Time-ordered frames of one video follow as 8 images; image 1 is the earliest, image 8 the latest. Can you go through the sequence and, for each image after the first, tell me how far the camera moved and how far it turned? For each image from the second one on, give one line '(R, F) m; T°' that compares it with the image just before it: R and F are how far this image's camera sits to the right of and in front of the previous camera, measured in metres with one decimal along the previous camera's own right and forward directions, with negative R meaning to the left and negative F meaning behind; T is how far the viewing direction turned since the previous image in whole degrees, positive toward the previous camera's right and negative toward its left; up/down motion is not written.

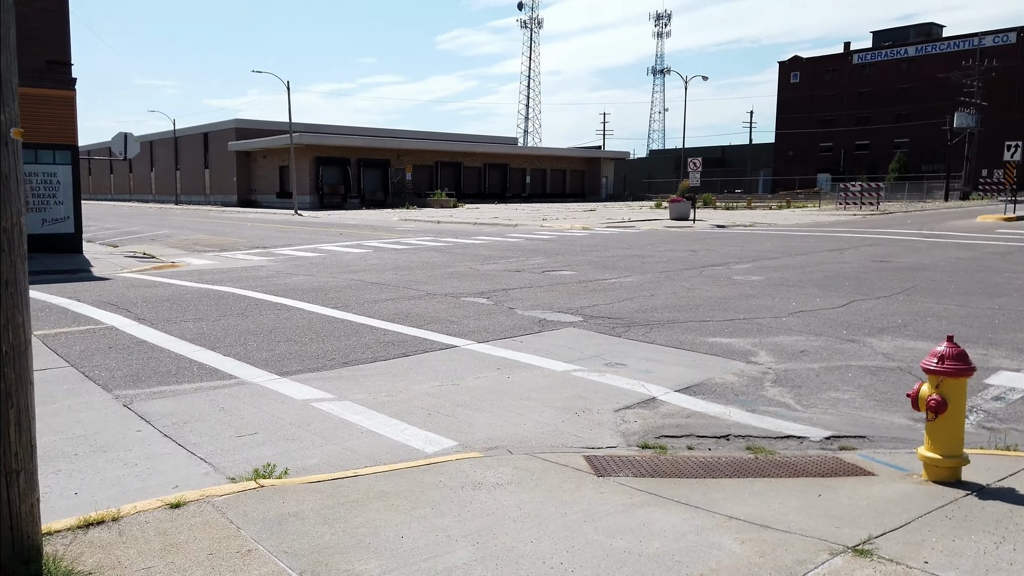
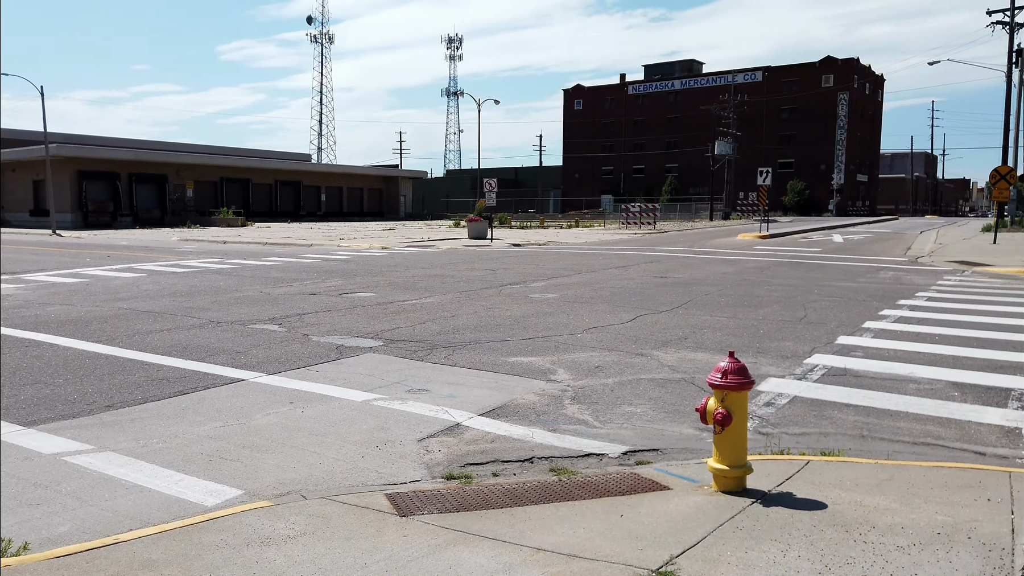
(0.0, +0.2) m; +15°
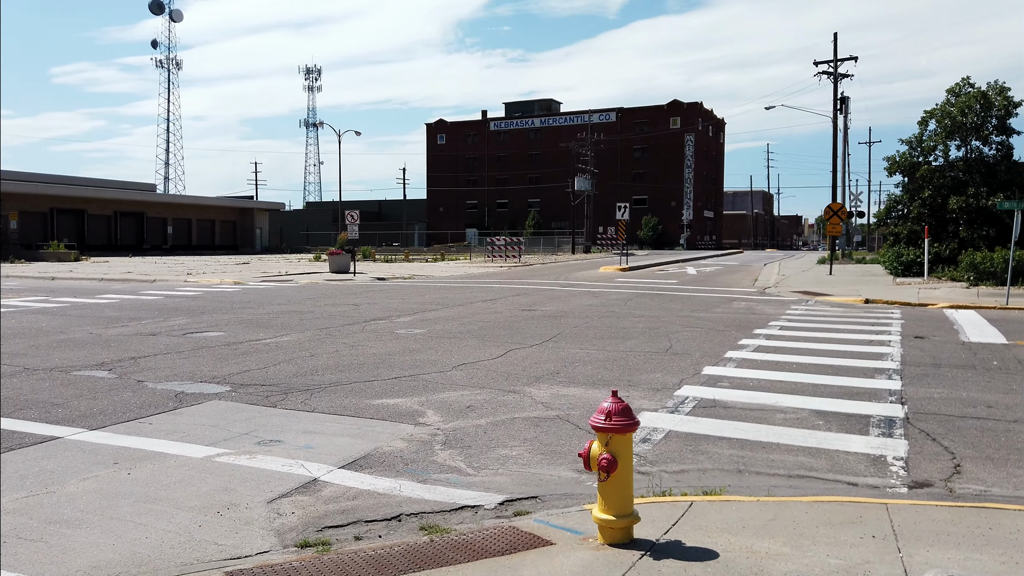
(0.0, +0.5) m; +10°
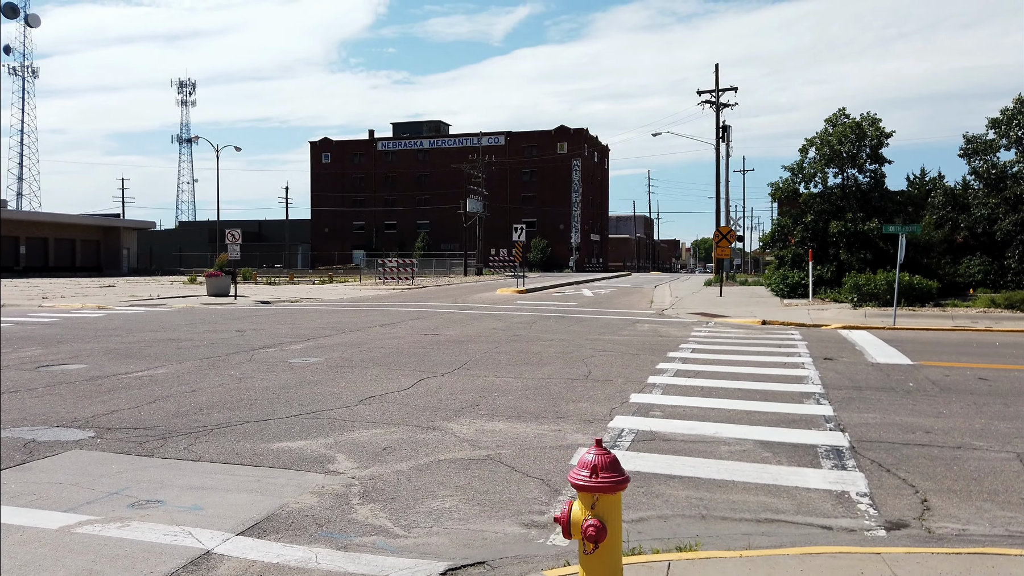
(-0.3, +0.8) m; +9°
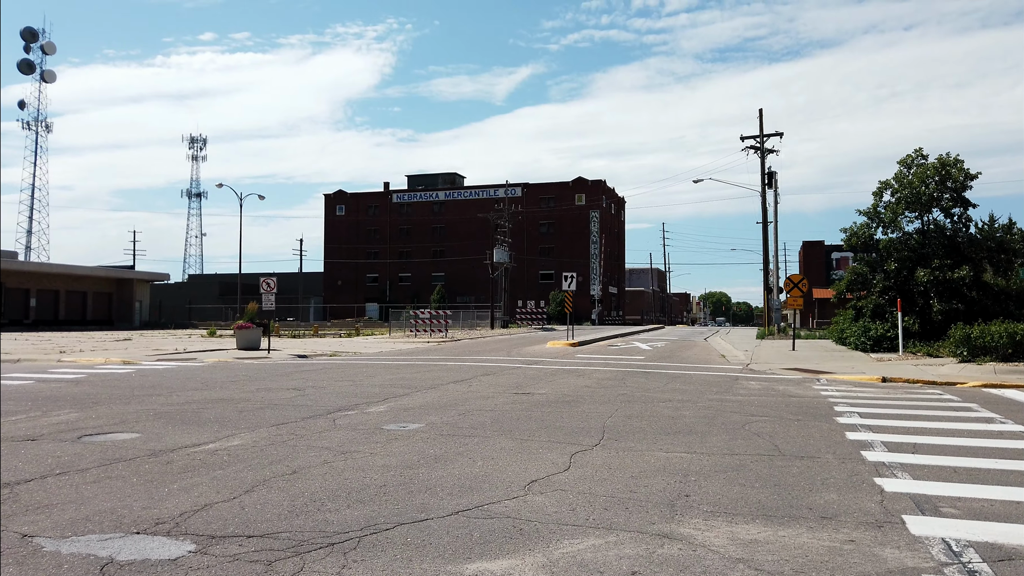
(-1.9, +2.1) m; 0°
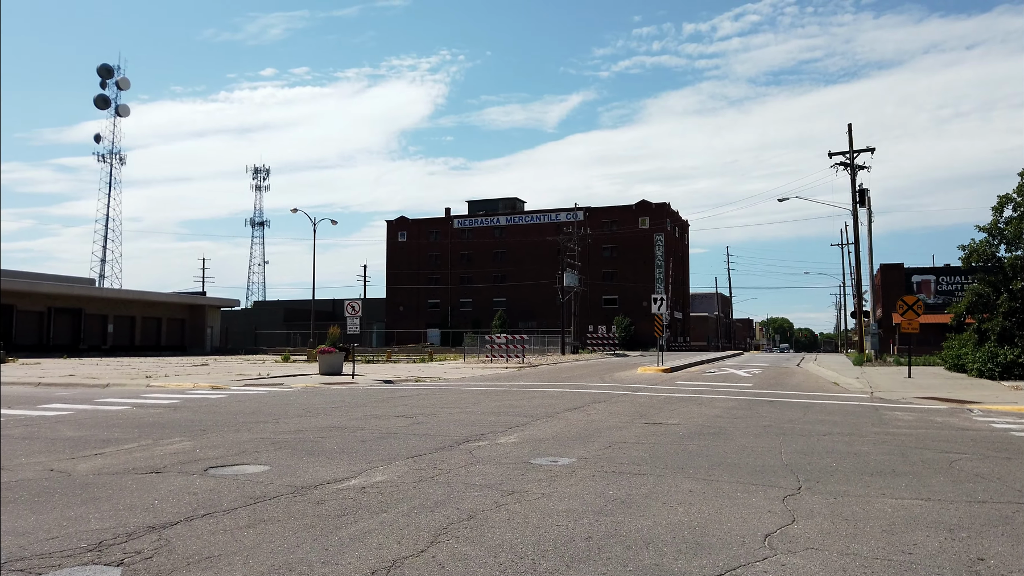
(-1.3, +1.1) m; -4°
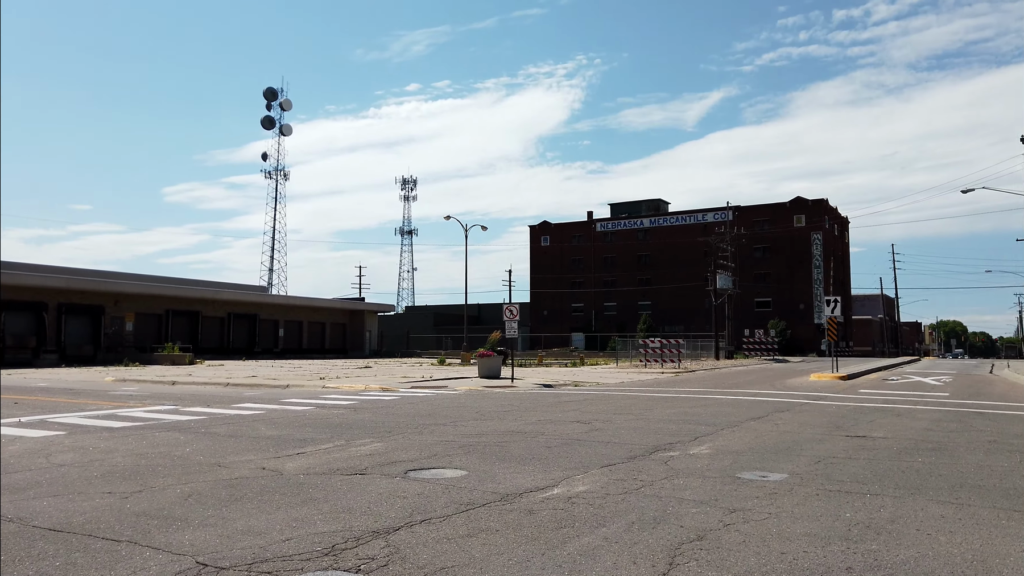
(-0.7, +0.3) m; -10°
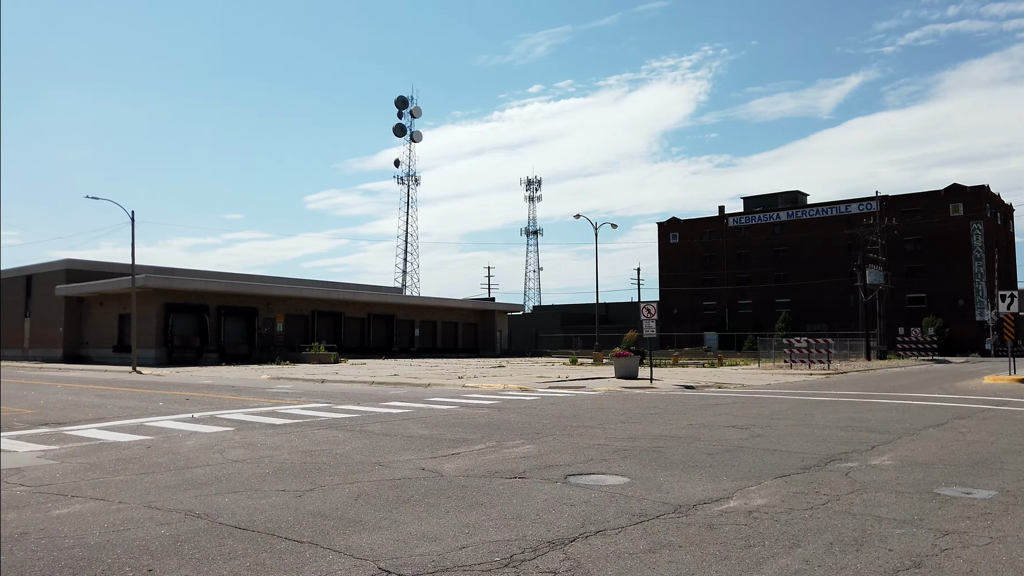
(-0.4, +0.3) m; -9°
